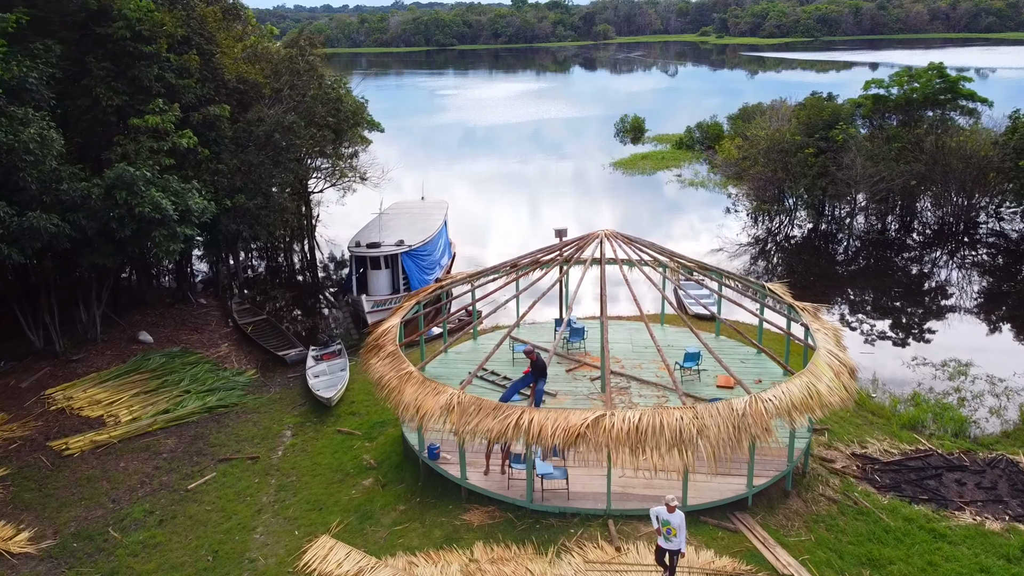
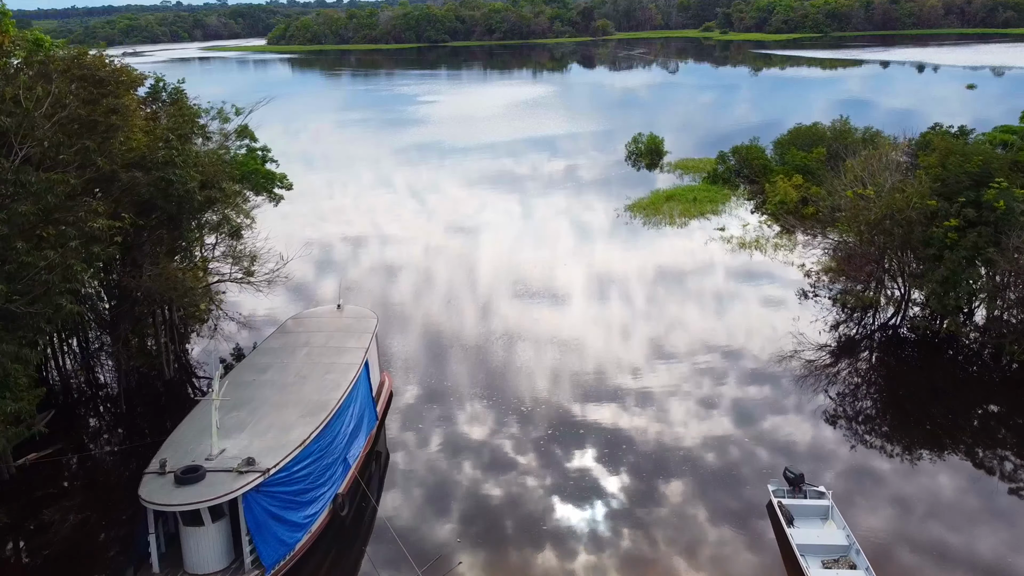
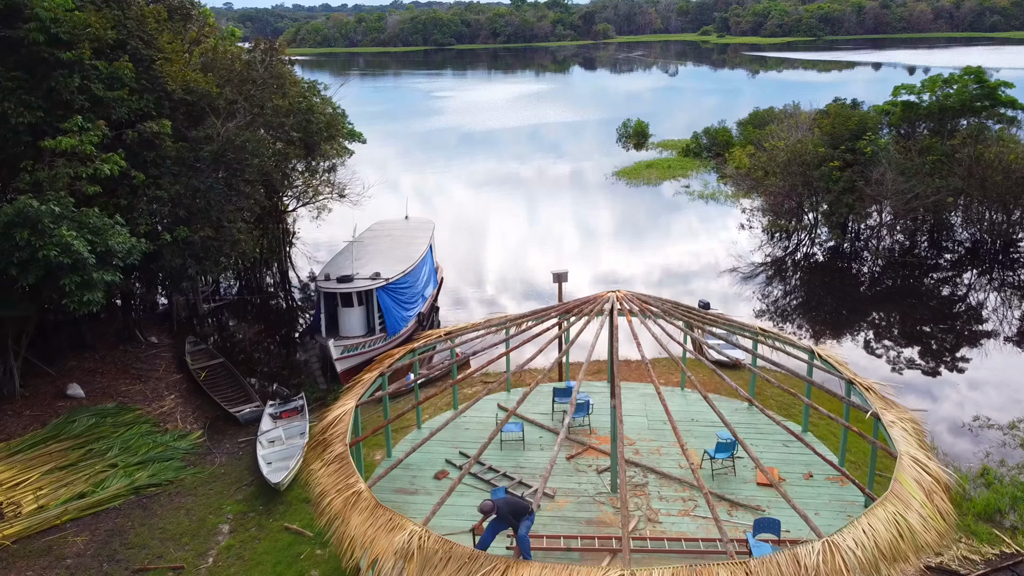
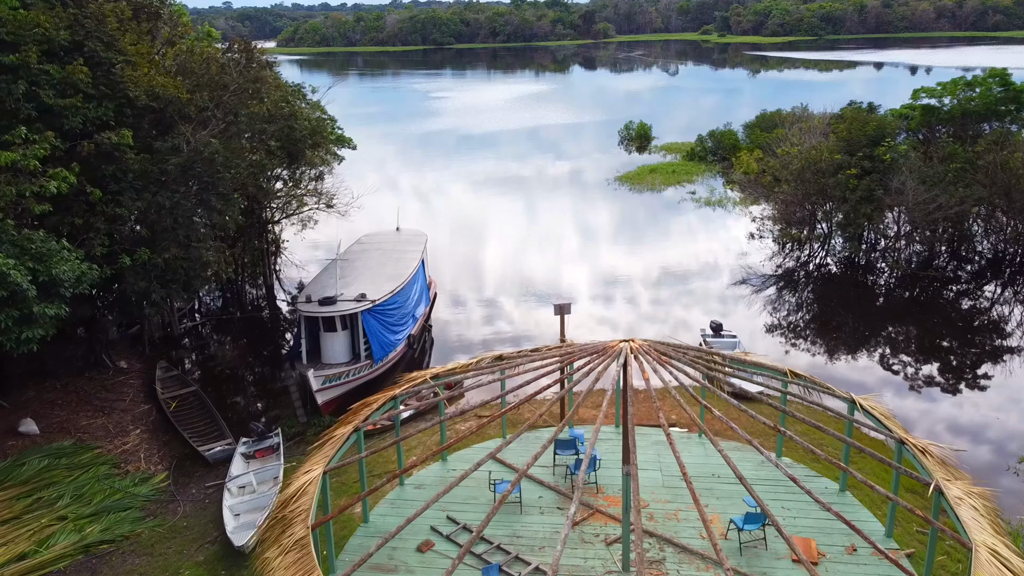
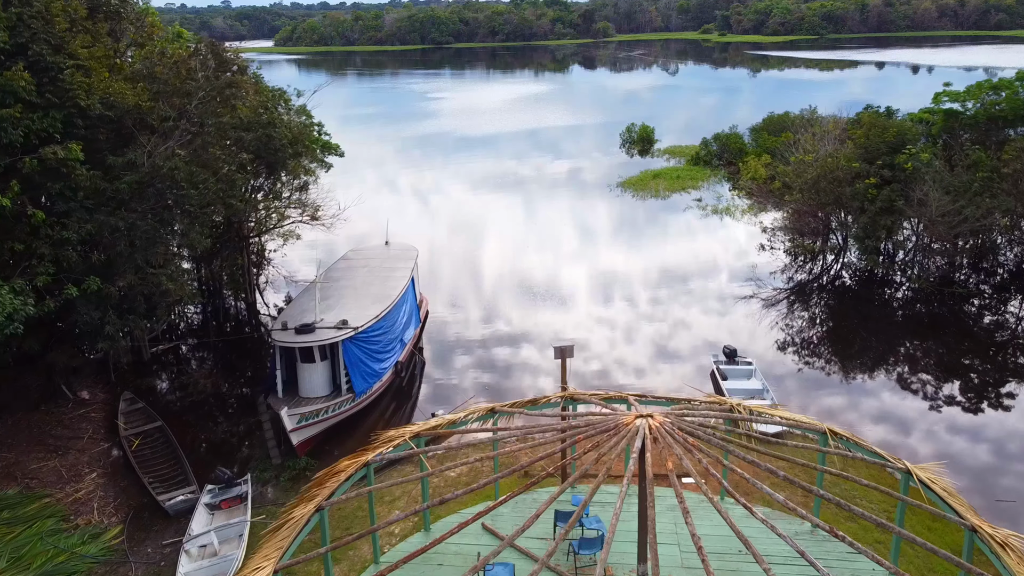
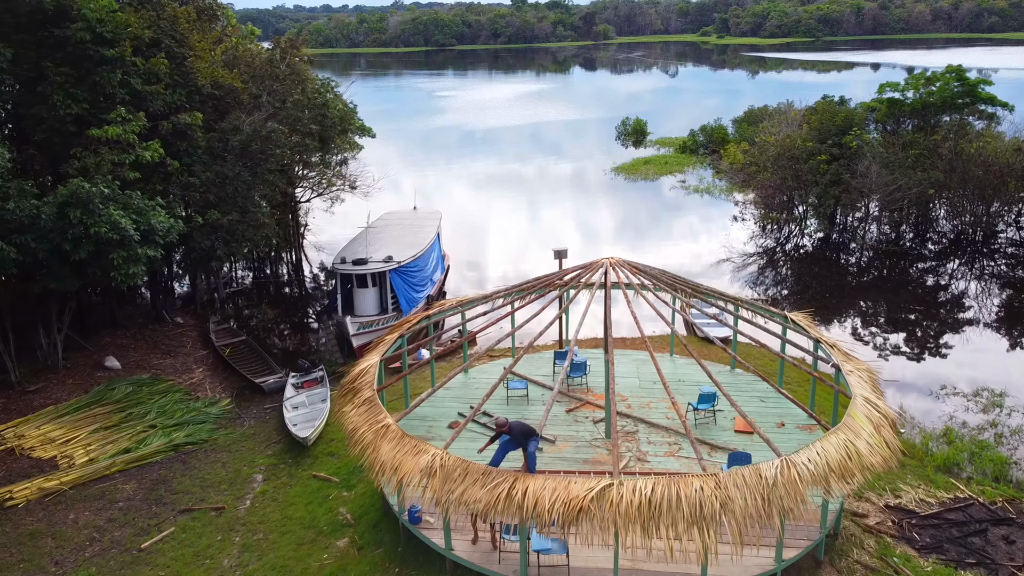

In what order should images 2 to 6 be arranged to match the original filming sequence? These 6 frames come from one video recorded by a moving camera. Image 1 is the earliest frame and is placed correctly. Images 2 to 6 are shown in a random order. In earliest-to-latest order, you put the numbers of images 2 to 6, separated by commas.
6, 3, 4, 5, 2
